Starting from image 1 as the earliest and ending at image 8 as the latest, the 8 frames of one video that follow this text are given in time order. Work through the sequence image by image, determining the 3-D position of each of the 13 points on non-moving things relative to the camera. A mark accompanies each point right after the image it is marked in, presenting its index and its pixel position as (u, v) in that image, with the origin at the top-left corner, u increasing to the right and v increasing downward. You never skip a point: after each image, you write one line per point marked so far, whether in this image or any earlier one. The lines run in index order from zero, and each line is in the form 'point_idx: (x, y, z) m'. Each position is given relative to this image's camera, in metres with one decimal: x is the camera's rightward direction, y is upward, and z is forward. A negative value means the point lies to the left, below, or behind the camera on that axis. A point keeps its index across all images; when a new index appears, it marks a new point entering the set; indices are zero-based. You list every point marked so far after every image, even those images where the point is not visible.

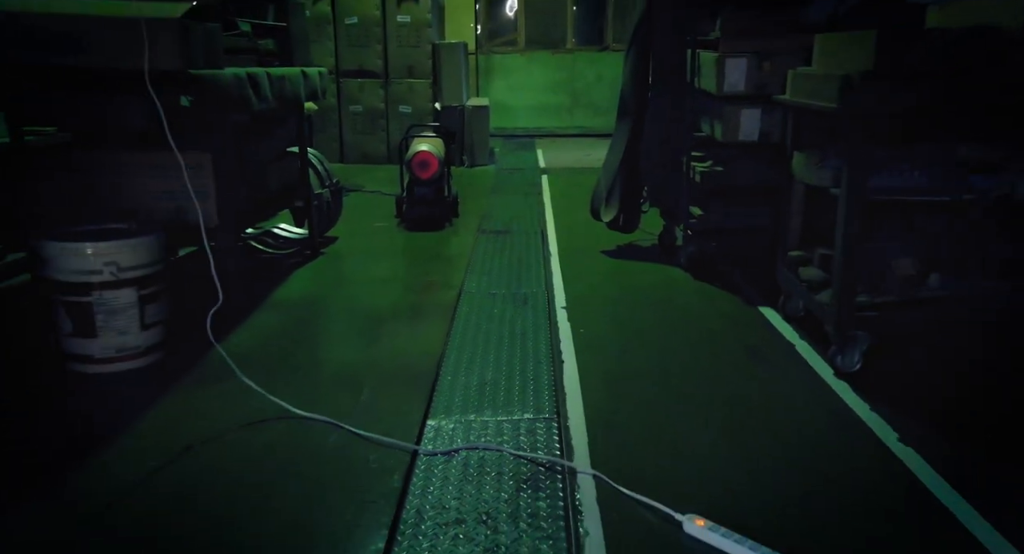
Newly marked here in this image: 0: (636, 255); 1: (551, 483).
0: (+0.7, +0.1, +4.5) m
1: (+0.1, -0.5, +2.2) m
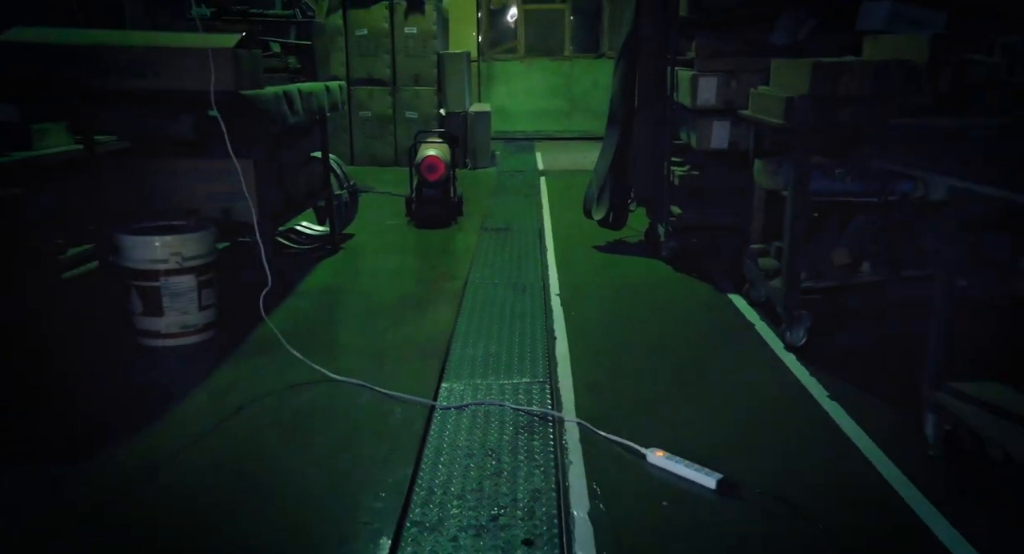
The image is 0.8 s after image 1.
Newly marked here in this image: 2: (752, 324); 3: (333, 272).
0: (+0.7, +0.2, +5.0) m
1: (+0.1, -0.5, +2.7) m
2: (+1.1, -0.2, +3.6) m
3: (-1.0, 0.0, +4.6) m
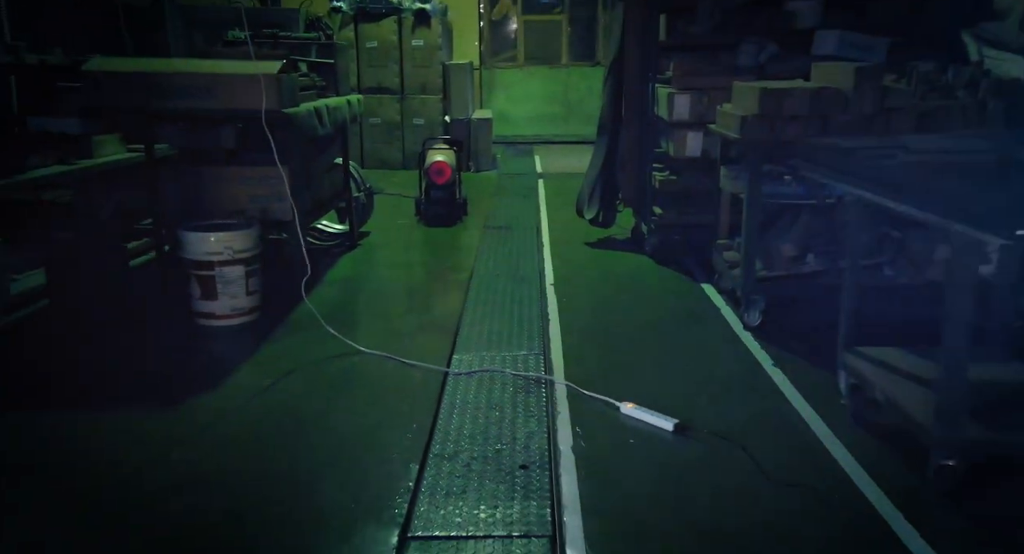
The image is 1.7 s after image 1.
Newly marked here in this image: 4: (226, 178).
0: (+0.7, +0.2, +5.6) m
1: (+0.1, -0.4, +3.3) m
2: (+1.1, -0.2, +4.2) m
3: (-1.0, +0.1, +5.2) m
4: (-1.5, +0.5, +4.4) m
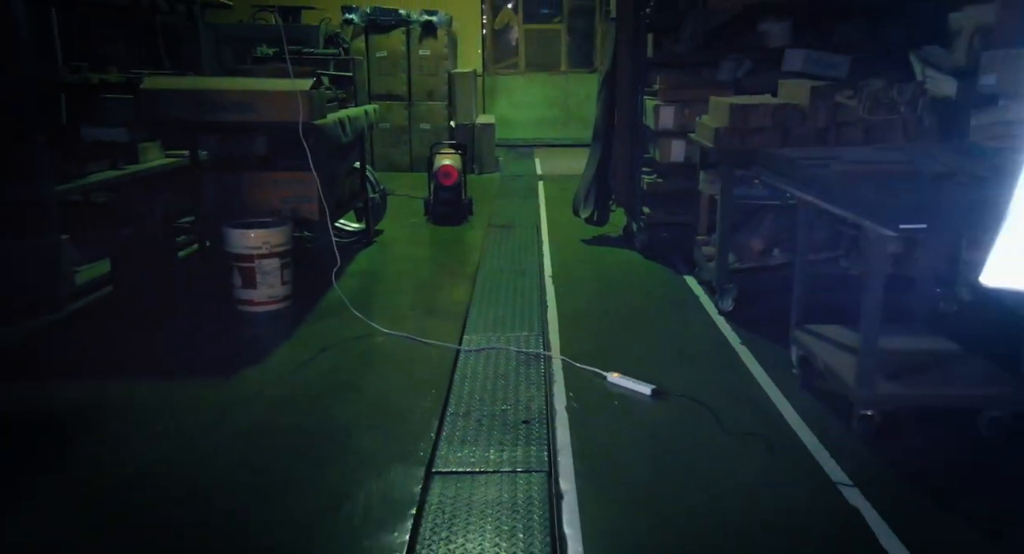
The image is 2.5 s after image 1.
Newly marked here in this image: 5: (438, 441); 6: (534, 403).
0: (+0.7, +0.3, +6.2) m
1: (+0.1, -0.4, +3.8) m
2: (+1.1, -0.1, +4.7) m
3: (-1.0, +0.1, +5.7) m
4: (-1.5, +0.6, +4.9) m
5: (-0.3, -0.6, +3.0) m
6: (+0.1, -0.5, +3.3) m
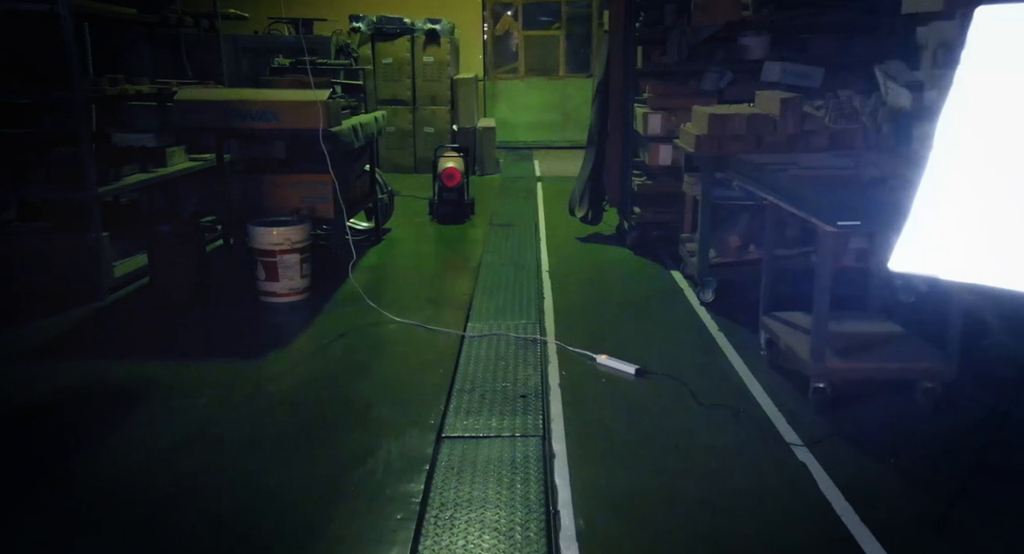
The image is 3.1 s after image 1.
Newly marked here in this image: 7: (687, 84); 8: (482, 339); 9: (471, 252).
0: (+0.7, +0.3, +6.6) m
1: (+0.1, -0.3, +4.3) m
2: (+1.1, -0.1, +5.1) m
3: (-1.0, +0.2, +6.1) m
4: (-1.5, +0.6, +5.3) m
5: (-0.3, -0.6, +3.5) m
6: (+0.1, -0.5, +3.8) m
7: (+1.2, +1.3, +5.7) m
8: (-0.2, -0.3, +4.3) m
9: (-0.3, +0.2, +6.2) m
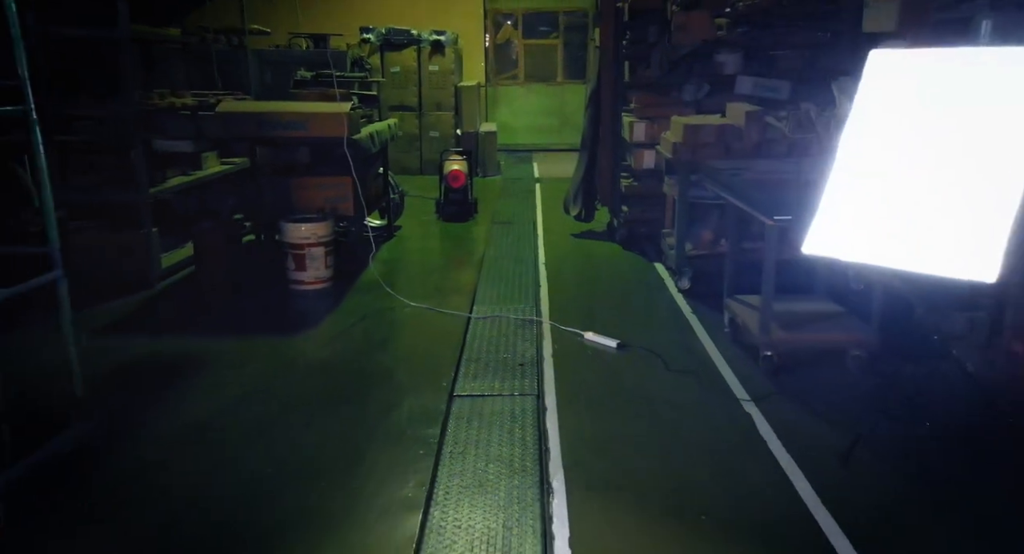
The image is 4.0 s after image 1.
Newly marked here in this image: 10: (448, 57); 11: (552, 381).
0: (+0.7, +0.4, +7.2) m
1: (+0.1, -0.3, +4.9) m
2: (+1.1, 0.0, +5.8) m
3: (-1.0, +0.2, +6.8) m
4: (-1.5, +0.7, +6.0) m
5: (-0.3, -0.5, +4.1) m
6: (+0.1, -0.4, +4.4) m
7: (+1.2, +1.4, +6.3) m
8: (-0.2, -0.3, +5.0) m
9: (-0.3, +0.3, +6.9) m
10: (-0.8, +2.8, +10.4) m
11: (+0.2, -0.5, +4.0) m
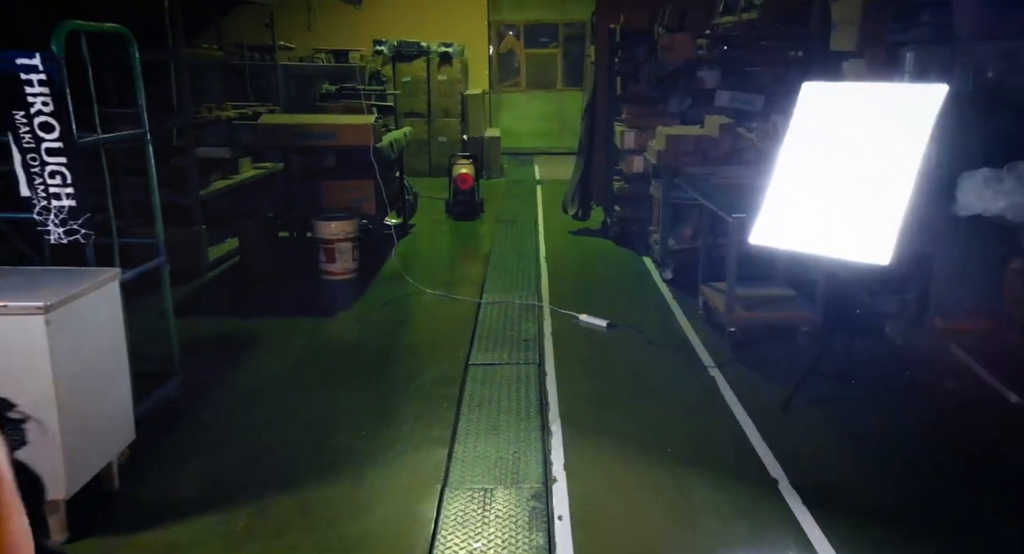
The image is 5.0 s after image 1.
0: (+0.8, +0.4, +8.0) m
1: (+0.1, -0.2, +5.7) m
2: (+1.1, +0.1, +6.6) m
3: (-1.0, +0.3, +7.6) m
4: (-1.5, +0.8, +6.8) m
5: (-0.3, -0.4, +4.9) m
6: (+0.1, -0.3, +5.2) m
7: (+1.3, +1.5, +7.1) m
8: (-0.1, -0.2, +5.7) m
9: (-0.3, +0.3, +7.7) m
10: (-0.8, +2.9, +11.1) m
11: (+0.2, -0.5, +4.8) m
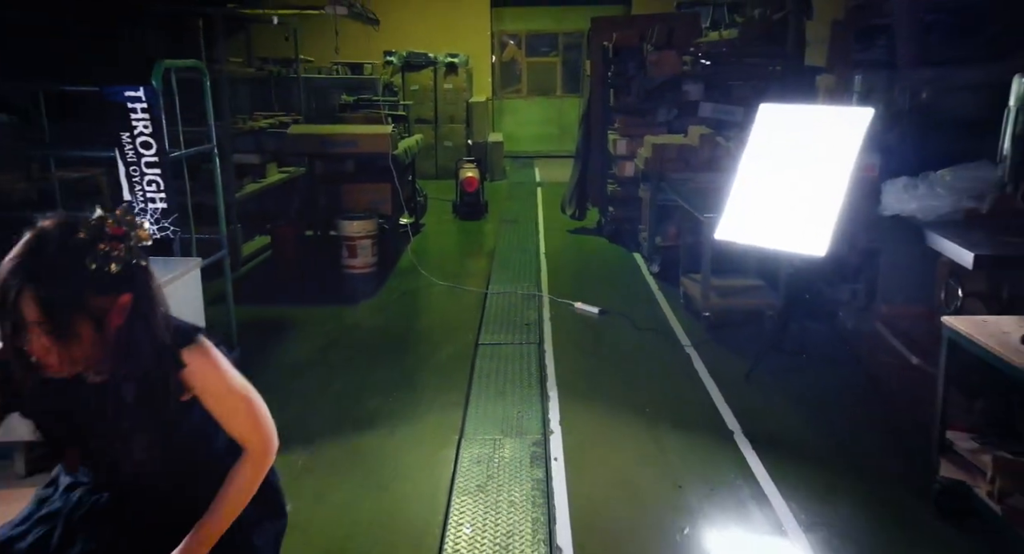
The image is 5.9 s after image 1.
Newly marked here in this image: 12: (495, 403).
0: (+0.8, +0.5, +8.7) m
1: (+0.2, -0.2, +6.4) m
2: (+1.1, +0.1, +7.3) m
3: (-0.9, +0.3, +8.3) m
4: (-1.5, +0.8, +7.5) m
5: (-0.2, -0.4, +5.6) m
6: (+0.1, -0.3, +5.9) m
7: (+1.3, +1.5, +7.8) m
8: (-0.1, -0.2, +6.5) m
9: (-0.3, +0.4, +8.4) m
10: (-0.7, +2.9, +11.8) m
11: (+0.3, -0.4, +5.5) m
12: (-0.1, -0.7, +4.4) m
